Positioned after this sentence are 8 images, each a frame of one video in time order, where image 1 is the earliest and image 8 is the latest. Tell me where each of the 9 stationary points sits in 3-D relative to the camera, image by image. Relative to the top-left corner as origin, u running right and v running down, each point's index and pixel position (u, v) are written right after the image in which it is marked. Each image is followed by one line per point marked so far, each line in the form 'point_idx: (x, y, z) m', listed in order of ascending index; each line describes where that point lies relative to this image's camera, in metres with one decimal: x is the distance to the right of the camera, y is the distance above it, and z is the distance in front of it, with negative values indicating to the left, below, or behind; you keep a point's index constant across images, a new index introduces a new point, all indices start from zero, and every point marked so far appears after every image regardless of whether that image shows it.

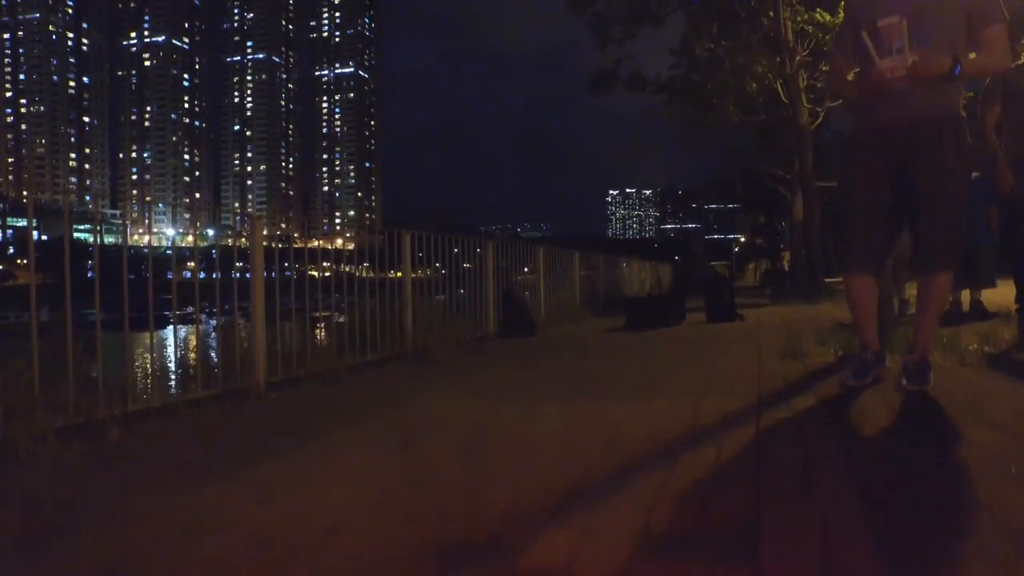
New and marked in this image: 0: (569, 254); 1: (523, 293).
0: (+0.9, +0.5, +16.0) m
1: (+0.1, -0.1, +13.2) m
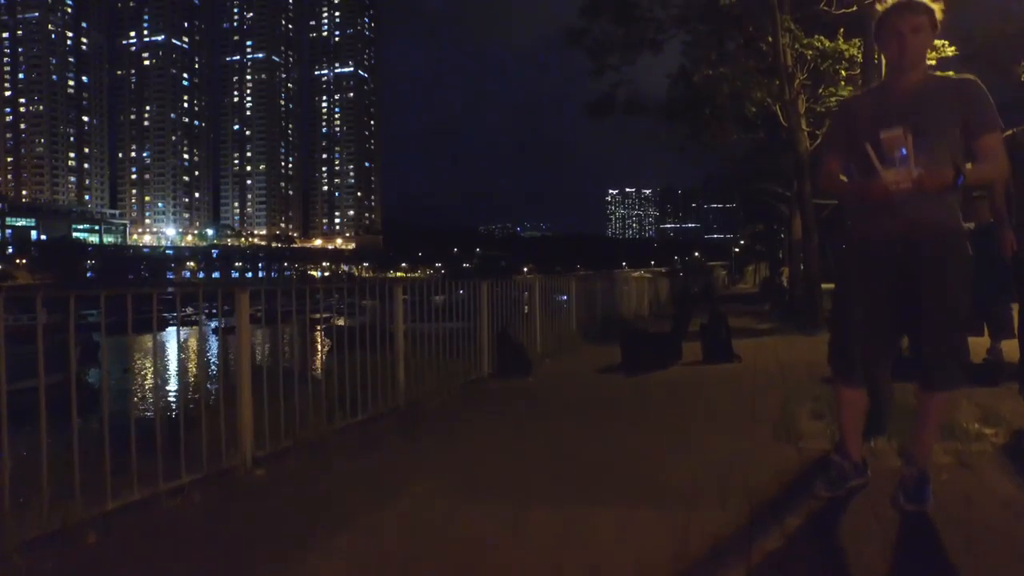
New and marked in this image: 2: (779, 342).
0: (+0.8, 0.0, +15.8) m
1: (+0.1, -0.5, +13.0) m
2: (+3.6, -0.7, +14.0) m
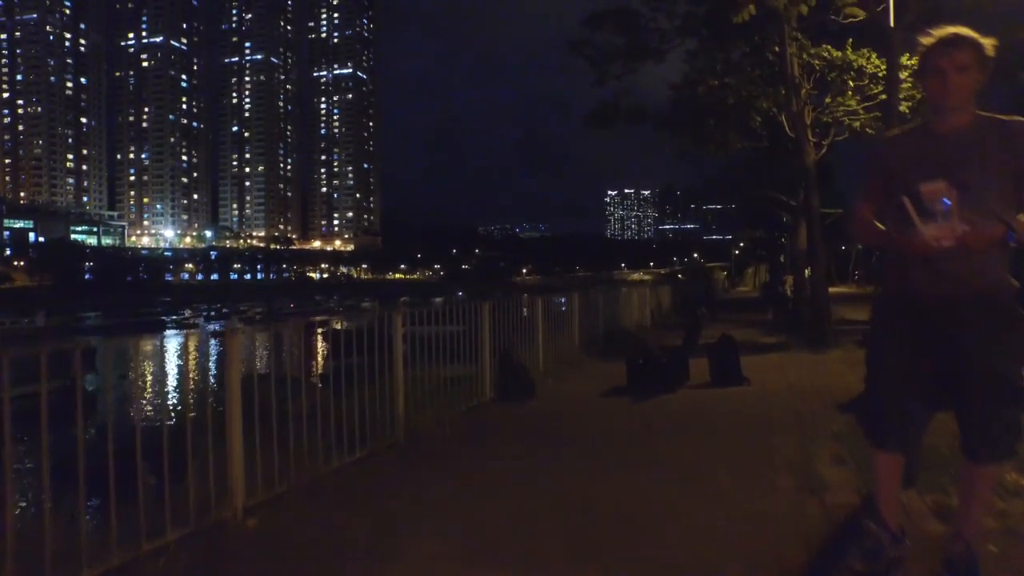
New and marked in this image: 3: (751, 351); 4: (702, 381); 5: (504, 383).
0: (+0.9, -0.2, +15.5) m
1: (+0.1, -0.8, +12.7) m
2: (+3.7, -1.0, +13.7) m
3: (+3.6, -1.0, +15.5) m
4: (+2.3, -1.2, +12.2) m
5: (-0.1, -1.0, +11.1) m
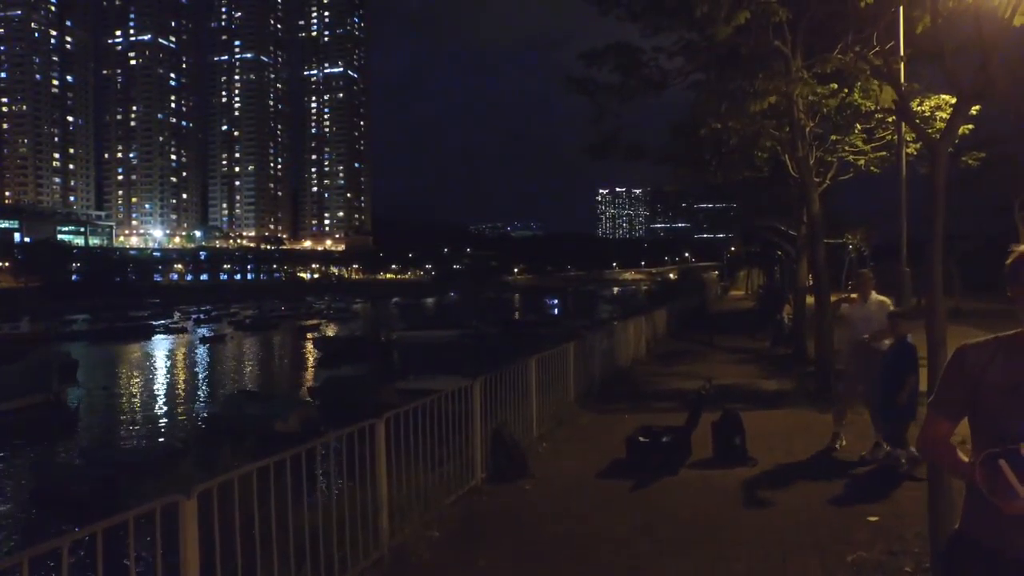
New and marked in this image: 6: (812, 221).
0: (+0.8, -0.9, +14.9) m
1: (0.0, -1.5, +12.1) m
2: (+3.6, -1.7, +13.1) m
3: (+3.5, -1.7, +14.9) m
4: (+2.2, -2.0, +11.6) m
5: (-0.1, -1.8, +10.5) m
6: (+4.9, +1.0, +16.8) m
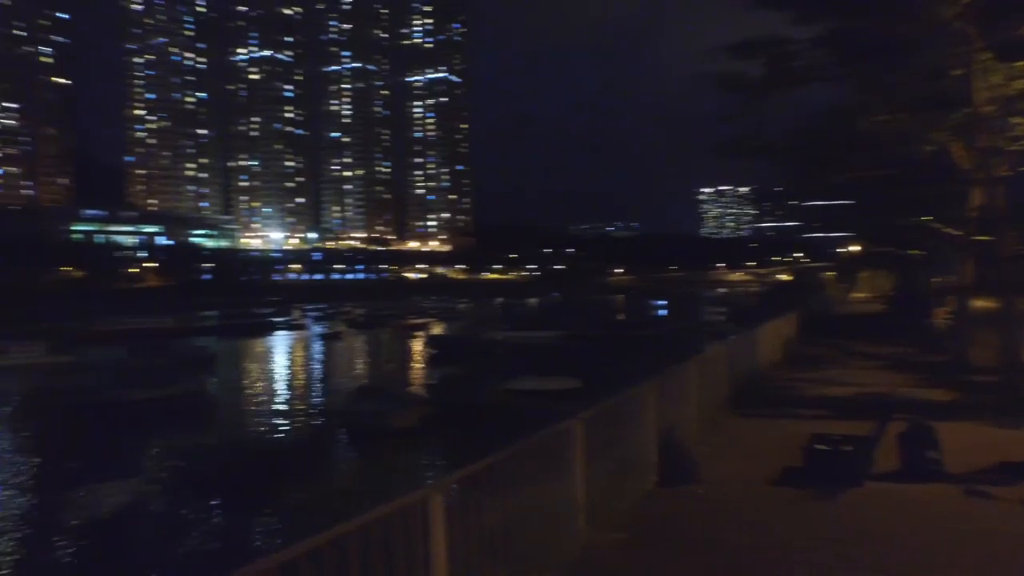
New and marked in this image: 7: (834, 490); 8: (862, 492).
0: (+2.9, -1.0, +14.8) m
1: (+1.9, -1.6, +12.0) m
2: (+5.5, -1.8, +12.7) m
3: (+5.6, -1.8, +14.5) m
4: (+4.0, -2.0, +11.3) m
5: (+1.6, -1.8, +10.5) m
6: (+7.2, +1.0, +16.2) m
7: (+3.2, -2.0, +10.0) m
8: (+3.5, -2.0, +9.9) m
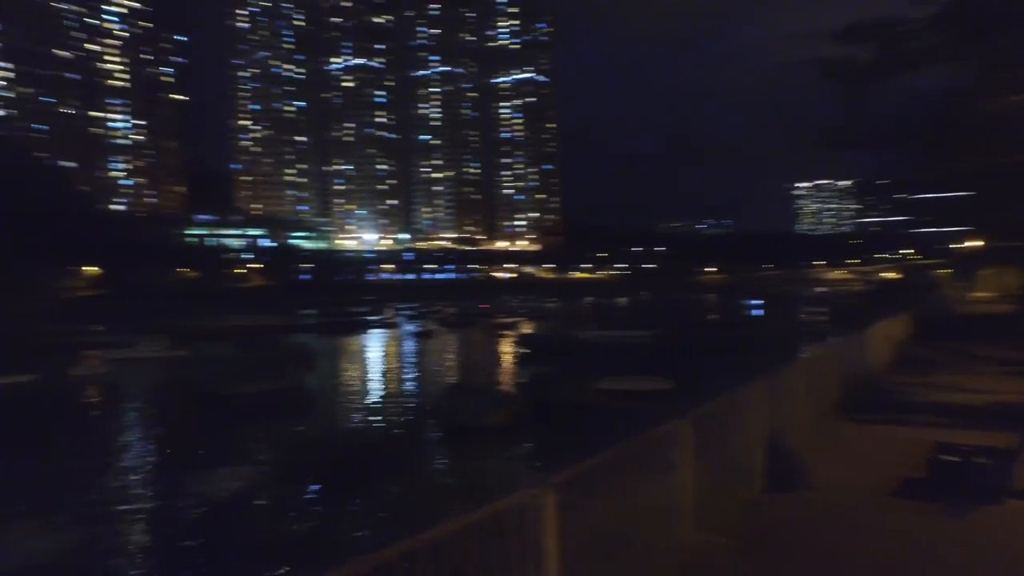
0: (+4.4, -1.0, +14.7) m
1: (+3.1, -1.6, +12.1) m
2: (+6.8, -1.8, +12.4) m
3: (+7.1, -1.8, +14.2) m
4: (+5.2, -2.1, +11.2) m
5: (+2.7, -1.9, +10.5) m
6: (+8.8, +1.0, +15.8) m
7: (+4.3, -2.0, +9.9) m
8: (+4.5, -2.0, +9.8) m
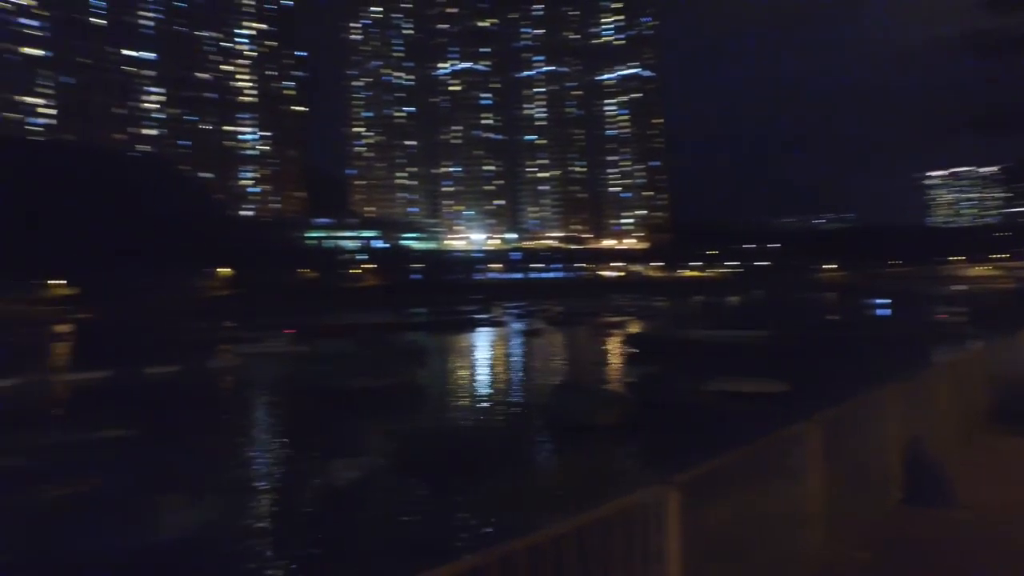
0: (+5.9, -1.0, +14.4) m
1: (+4.5, -1.6, +11.9) m
2: (+8.1, -1.8, +11.9) m
3: (+8.6, -1.8, +13.6) m
4: (+6.4, -2.1, +10.8) m
5: (+3.8, -1.9, +10.5) m
6: (+10.5, +1.0, +15.0) m
7: (+5.3, -2.0, +9.6) m
8: (+5.6, -2.0, +9.5) m
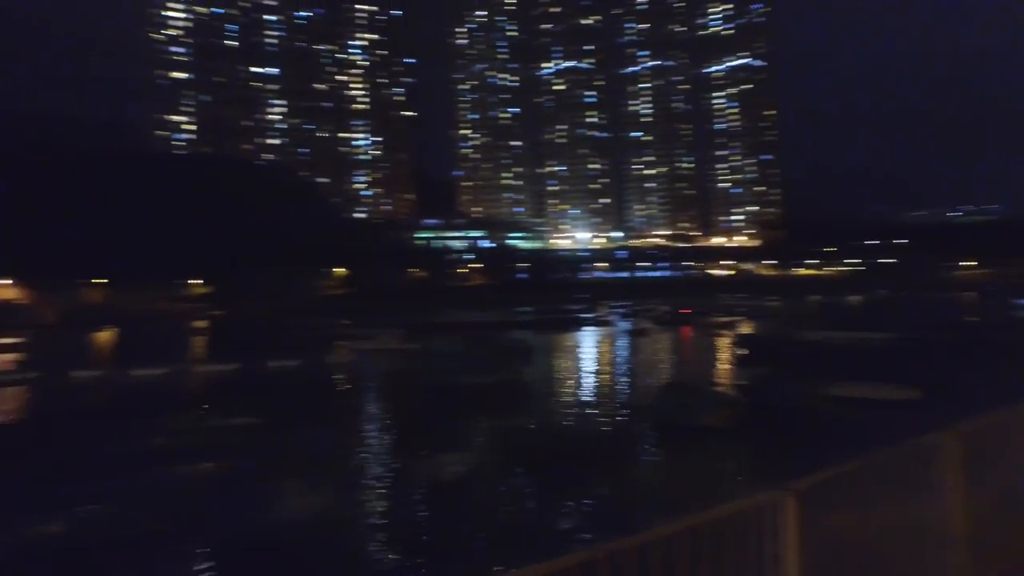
0: (+7.4, -0.9, +13.4) m
1: (+5.7, -1.5, +11.1) m
2: (+9.3, -1.7, +10.7) m
3: (+10.0, -1.7, +12.3) m
4: (+7.5, -2.0, +9.8) m
5: (+4.9, -1.8, +9.7) m
6: (+12.0, +1.1, +13.6) m
7: (+6.3, -1.9, +8.7) m
8: (+6.6, -1.9, +8.6) m
